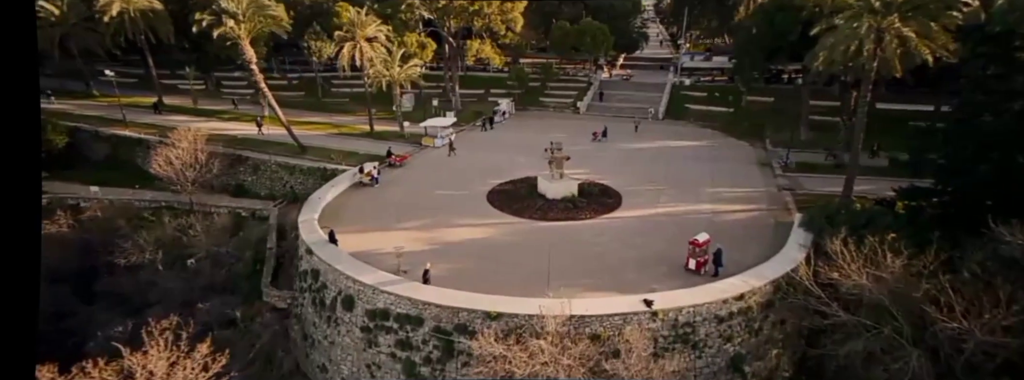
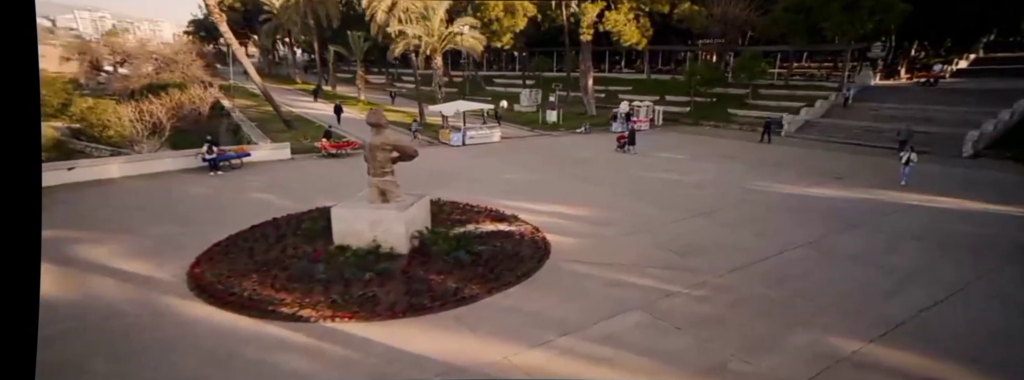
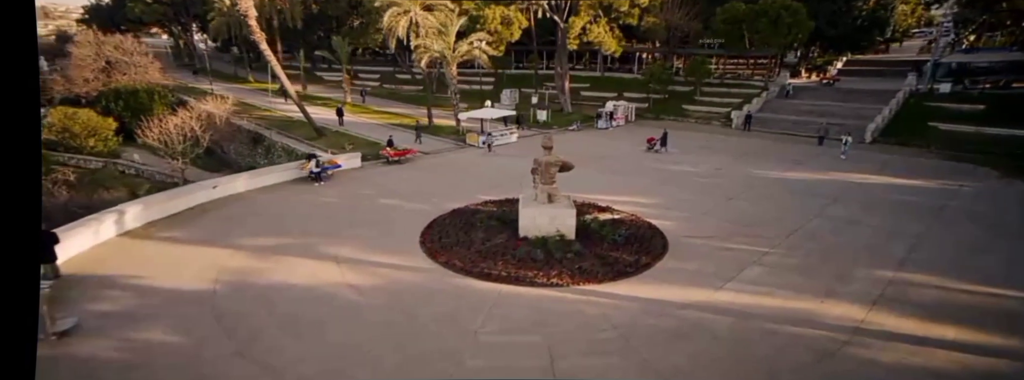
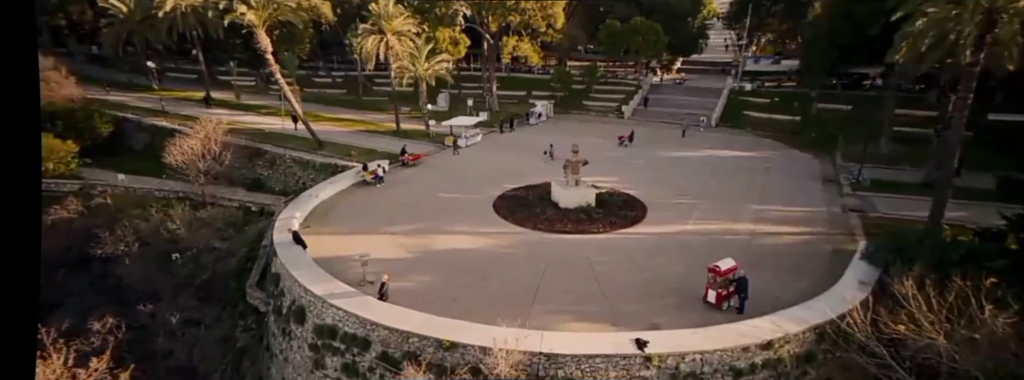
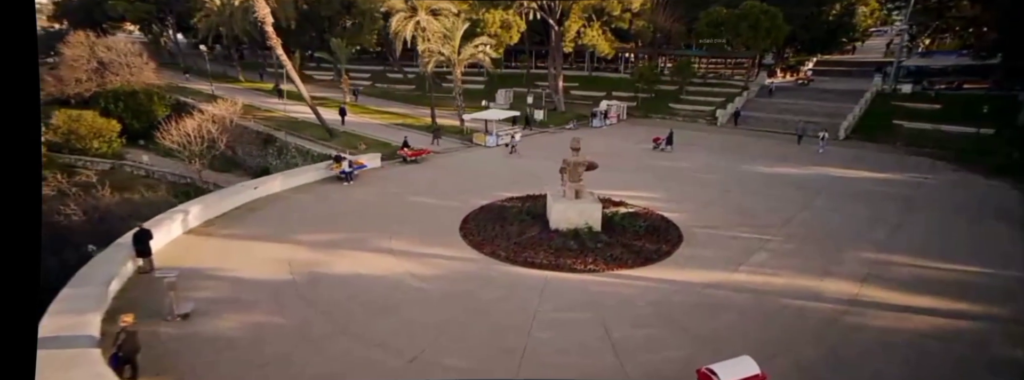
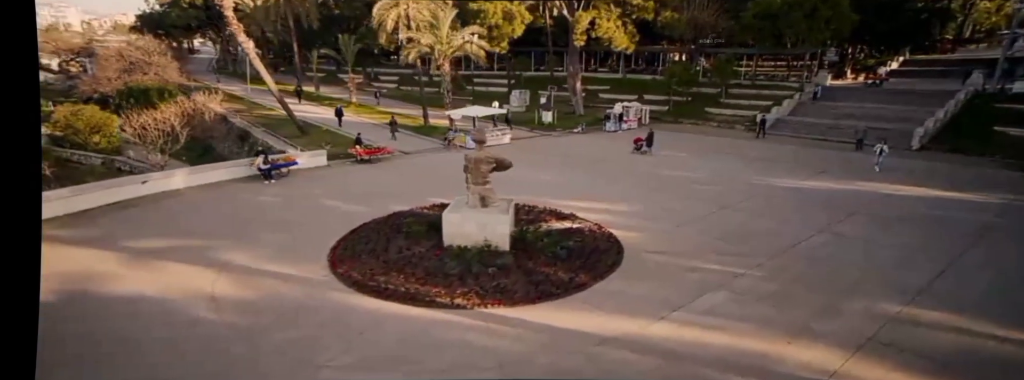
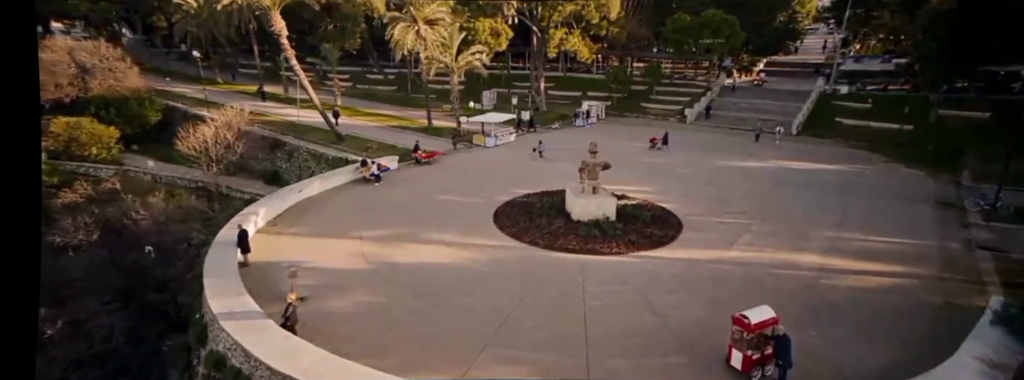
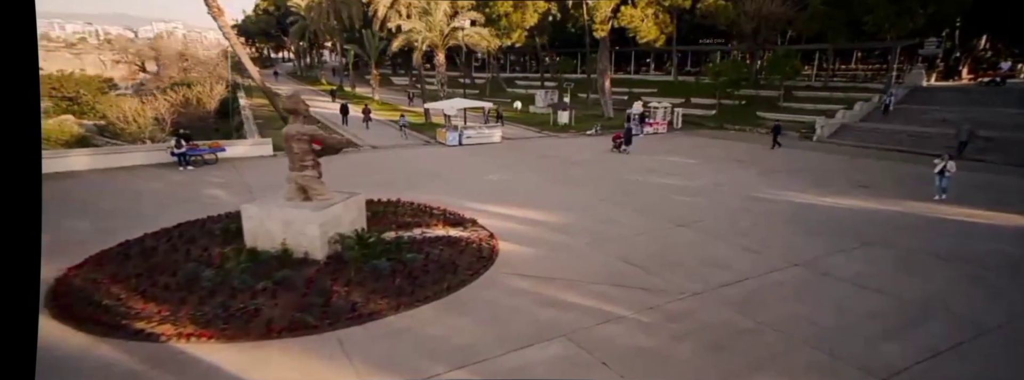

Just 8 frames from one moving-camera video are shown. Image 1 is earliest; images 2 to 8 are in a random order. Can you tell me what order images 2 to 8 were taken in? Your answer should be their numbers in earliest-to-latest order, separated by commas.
4, 7, 5, 3, 6, 2, 8
